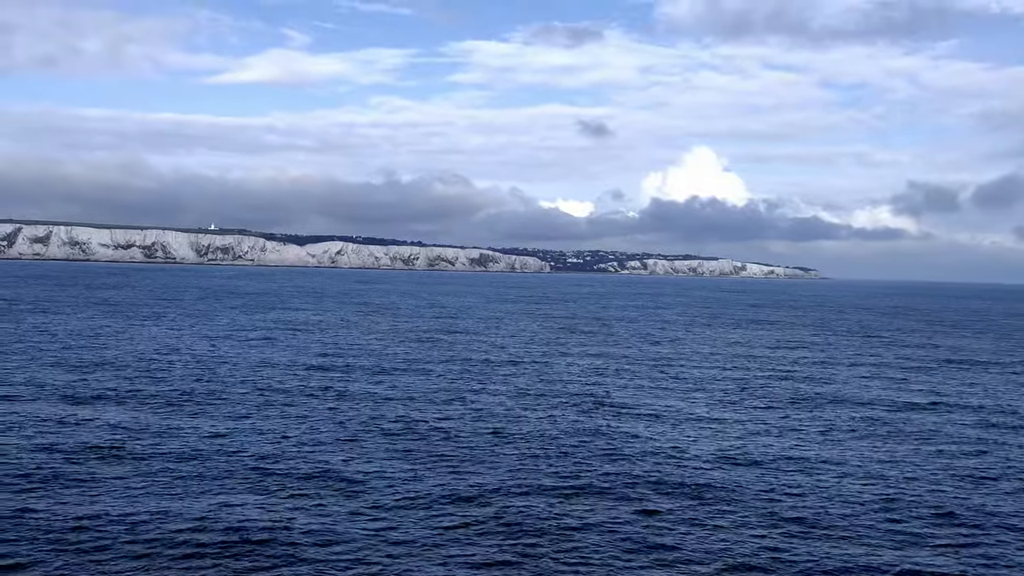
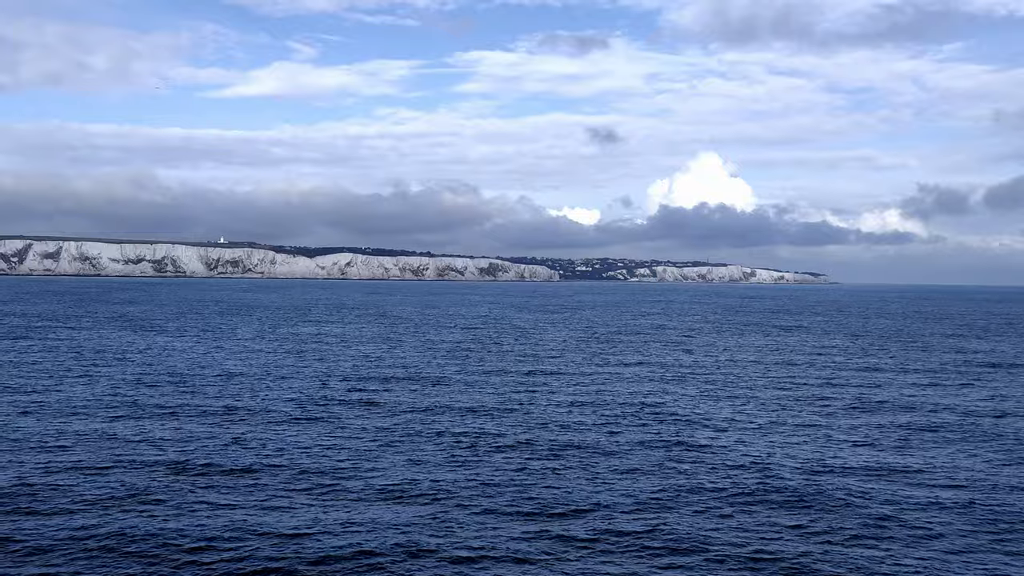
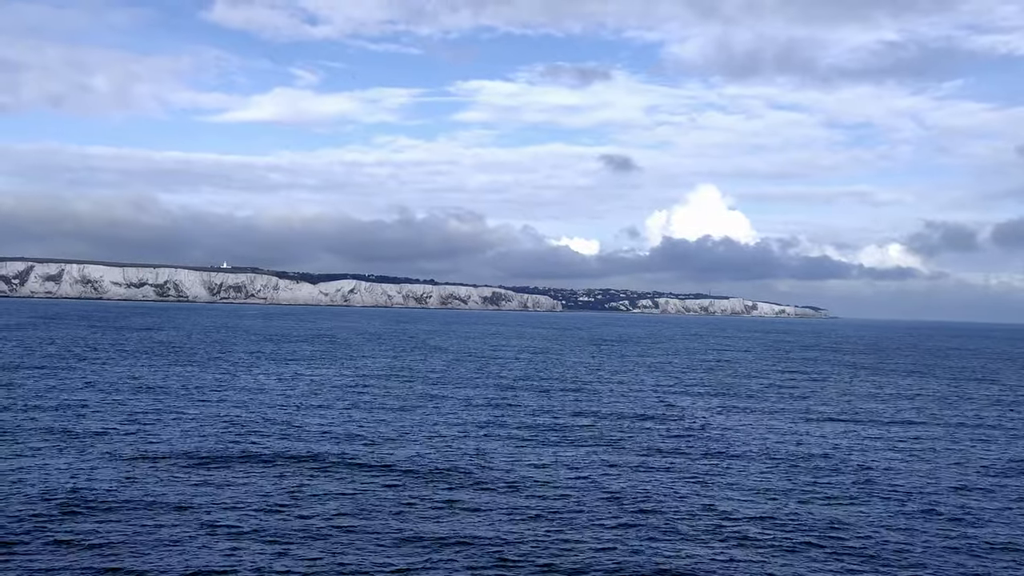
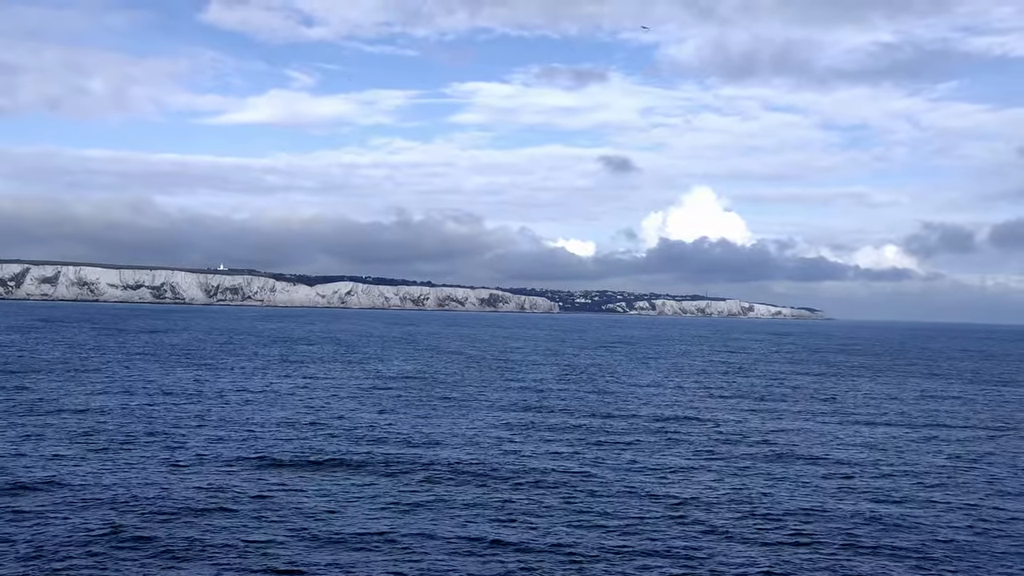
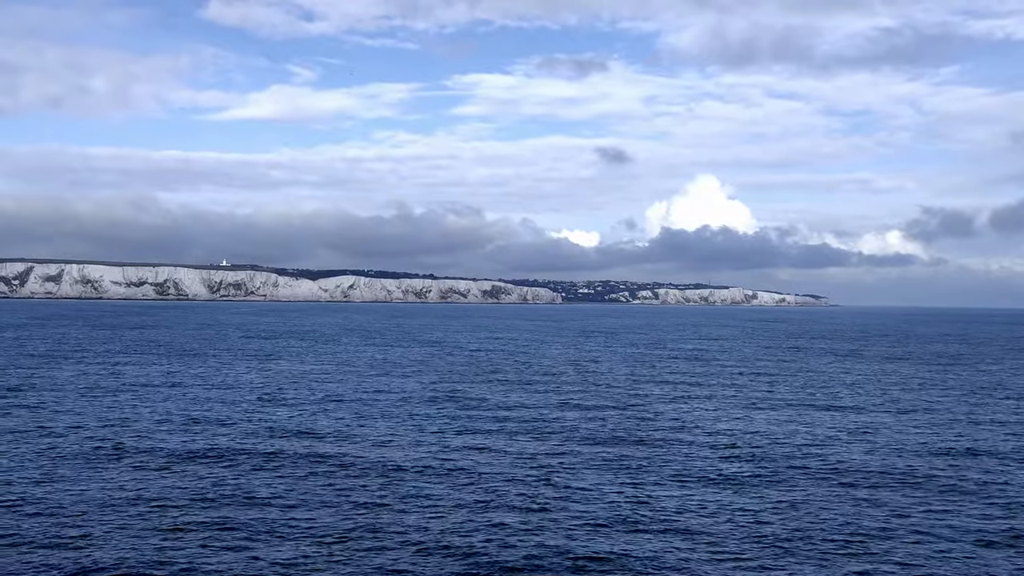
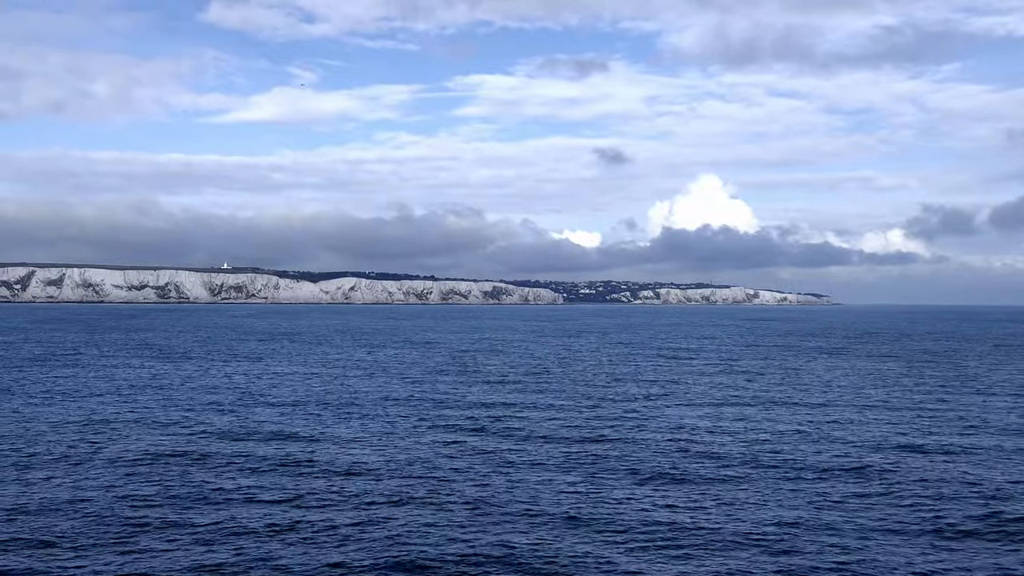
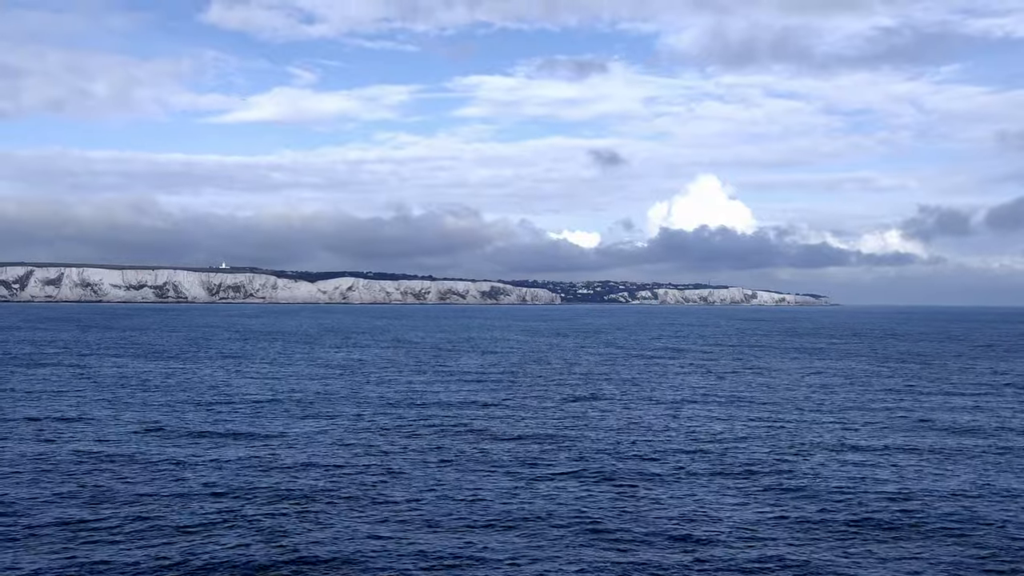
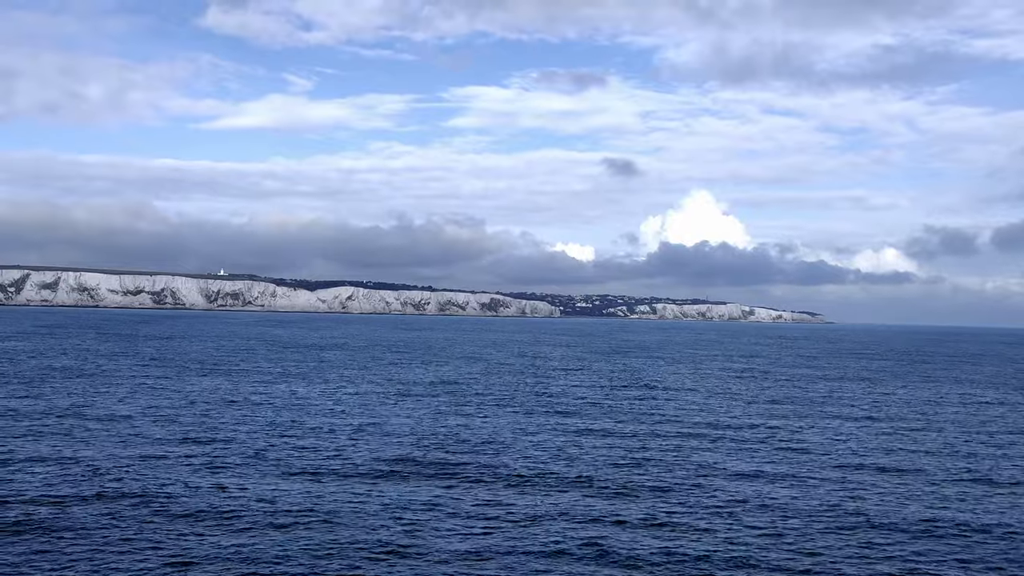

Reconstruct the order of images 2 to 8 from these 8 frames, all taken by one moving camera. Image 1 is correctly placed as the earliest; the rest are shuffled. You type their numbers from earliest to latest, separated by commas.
2, 7, 6, 5, 3, 4, 8
